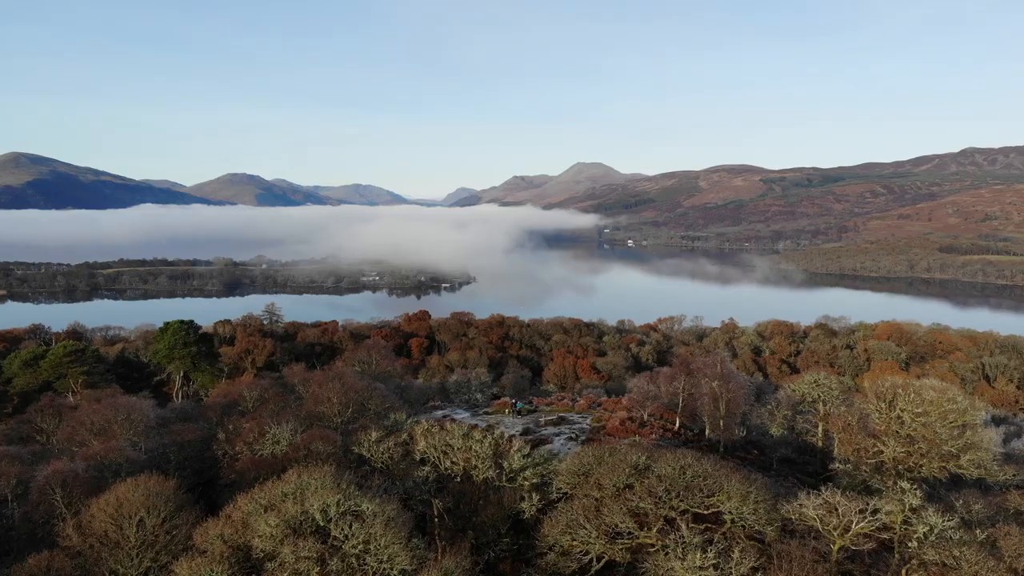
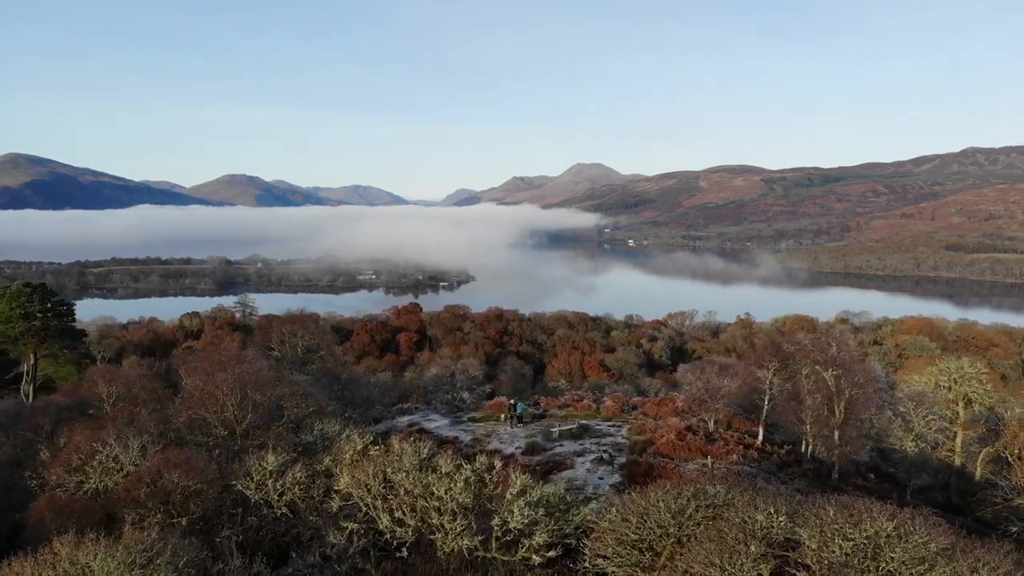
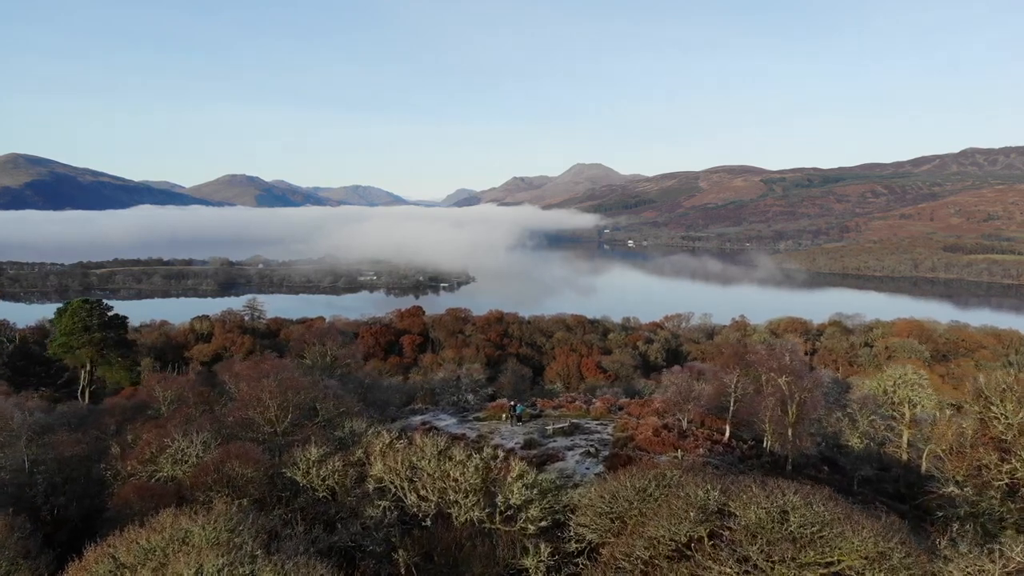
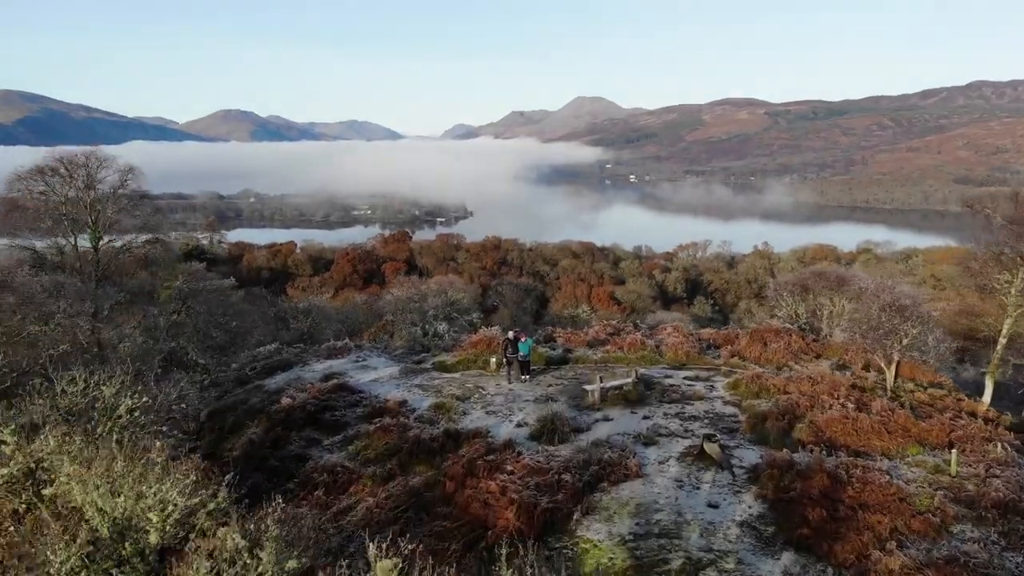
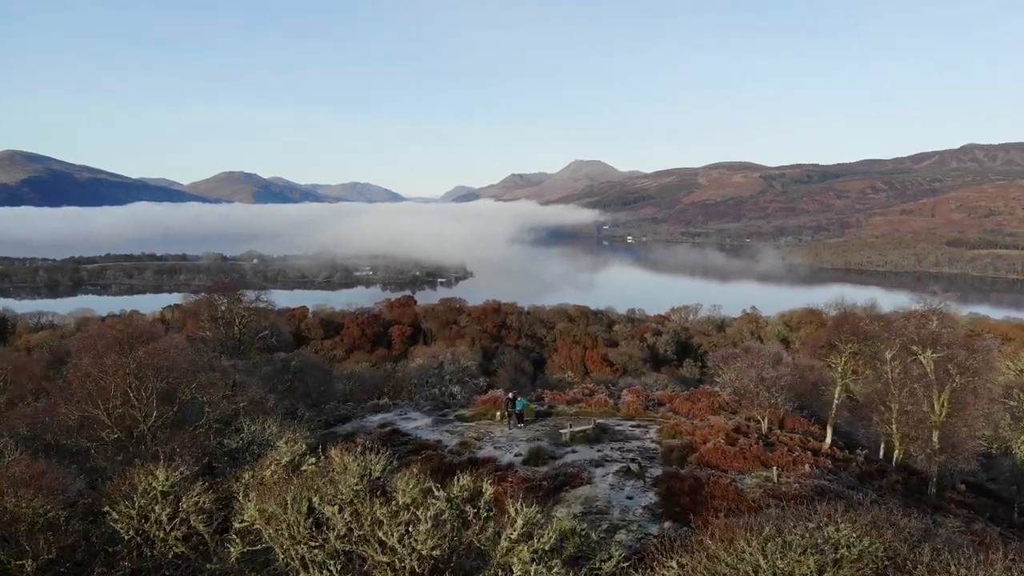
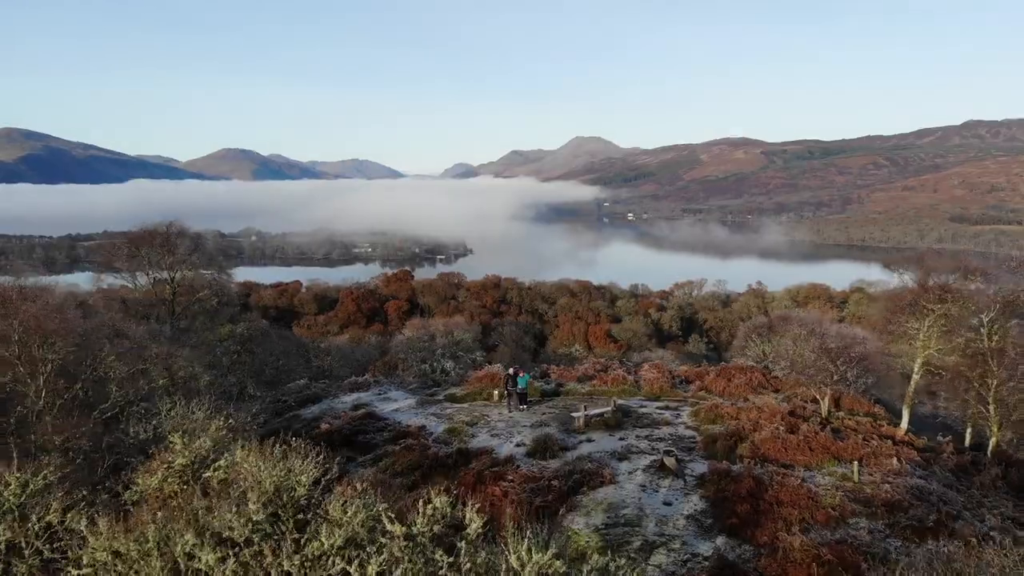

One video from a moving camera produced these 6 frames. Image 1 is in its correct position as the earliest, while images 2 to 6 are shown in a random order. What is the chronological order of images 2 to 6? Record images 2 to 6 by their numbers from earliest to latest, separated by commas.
3, 2, 5, 6, 4
